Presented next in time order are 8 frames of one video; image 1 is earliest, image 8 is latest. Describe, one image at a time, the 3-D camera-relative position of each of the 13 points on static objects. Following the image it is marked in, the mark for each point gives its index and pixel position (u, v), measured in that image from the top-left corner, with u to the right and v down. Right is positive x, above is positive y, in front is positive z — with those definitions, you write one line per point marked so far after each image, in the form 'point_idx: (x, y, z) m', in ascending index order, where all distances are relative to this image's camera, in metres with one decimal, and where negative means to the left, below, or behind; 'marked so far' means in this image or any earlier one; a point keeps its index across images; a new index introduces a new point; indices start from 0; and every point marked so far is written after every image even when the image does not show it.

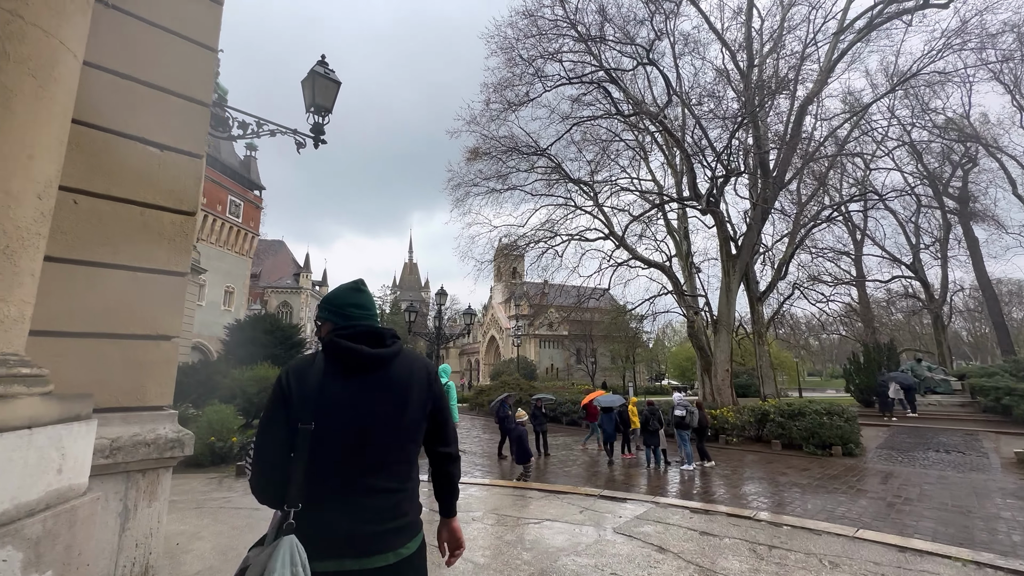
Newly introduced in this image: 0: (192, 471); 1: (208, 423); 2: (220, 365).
0: (-6.9, -4.0, +9.7) m
1: (-7.1, -3.1, +10.4) m
2: (-10.9, -2.9, +16.8) m
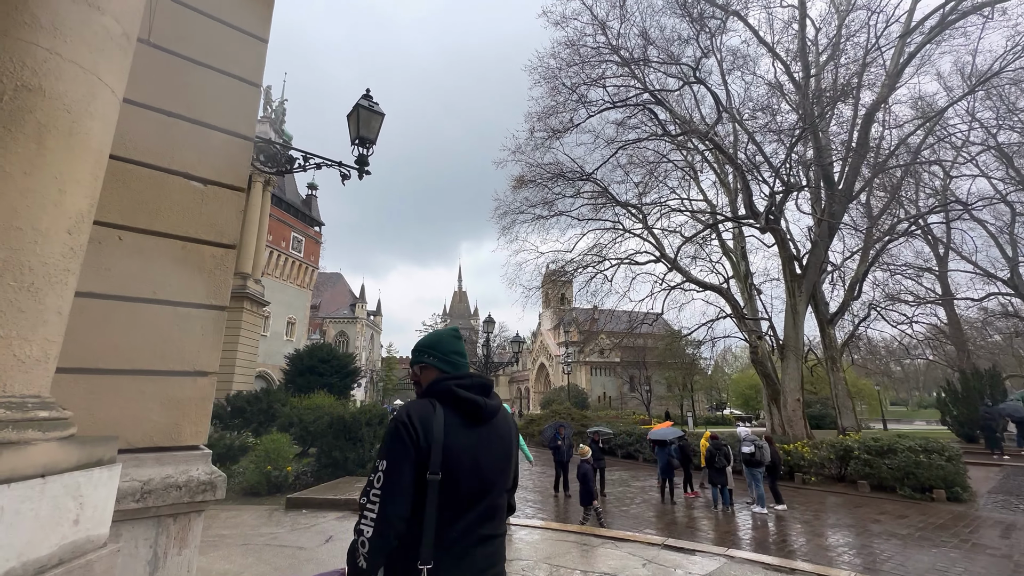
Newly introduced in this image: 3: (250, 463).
0: (-5.8, -4.7, +9.9) m
1: (-5.9, -3.9, +10.7) m
2: (-9.0, -4.1, +17.4) m
3: (-6.3, -4.2, +10.7) m
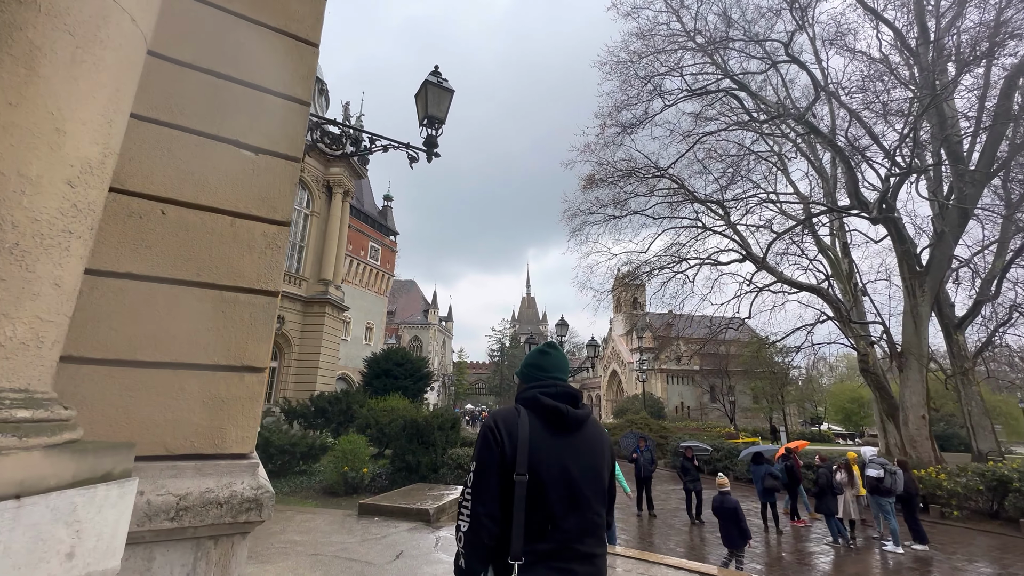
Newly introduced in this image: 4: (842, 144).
0: (-4.1, -4.8, +10.1) m
1: (-4.1, -4.0, +10.8) m
2: (-6.1, -4.3, +18.0) m
3: (-4.5, -4.3, +10.9) m
4: (+12.6, +5.6, +17.3) m
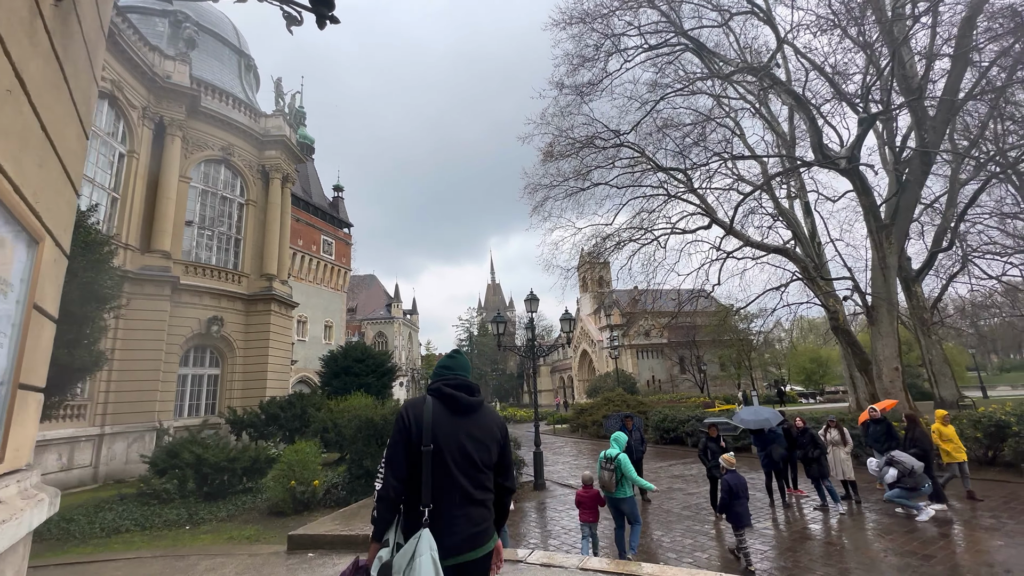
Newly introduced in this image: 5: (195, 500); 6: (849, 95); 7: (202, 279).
0: (-4.6, -4.5, +8.6) m
1: (-4.6, -3.7, +9.3) m
2: (-7.2, -3.9, +16.3) m
3: (-5.0, -4.0, +9.4) m
4: (+10.8, +7.2, +16.8) m
5: (-7.3, -4.8, +10.2) m
6: (+12.1, +6.9, +16.1) m
7: (-12.8, +0.4, +18.4) m
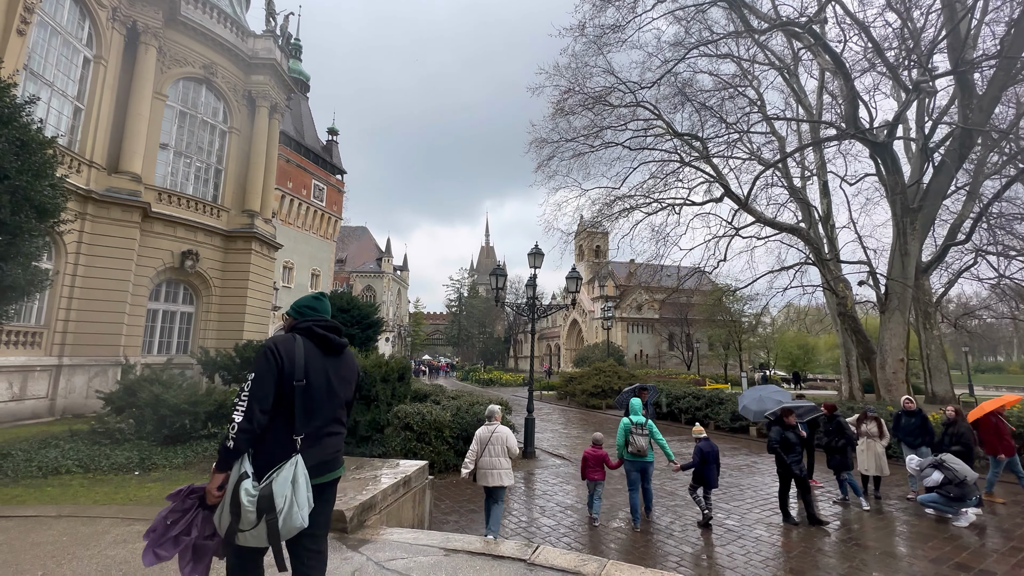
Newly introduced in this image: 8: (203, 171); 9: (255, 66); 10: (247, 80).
0: (-4.8, -3.2, +7.7) m
1: (-4.8, -2.3, +8.4) m
2: (-7.5, -1.9, +15.3) m
3: (-5.2, -2.6, +8.5) m
4: (+11.3, +7.8, +15.4) m
5: (-7.5, -3.2, +9.3) m
6: (+12.6, +7.4, +14.8) m
7: (-12.7, +3.0, +17.0) m
8: (-12.7, +4.8, +18.4) m
9: (-11.3, +9.8, +19.7) m
10: (-11.7, +9.2, +19.8) m
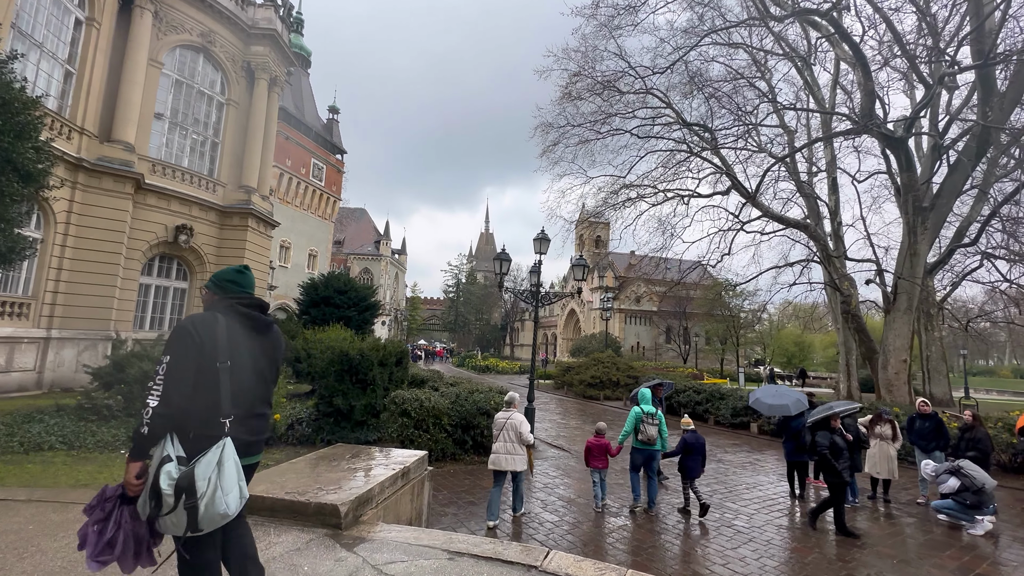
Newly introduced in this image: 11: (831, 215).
0: (-4.8, -2.8, +7.5) m
1: (-4.8, -1.9, +8.1) m
2: (-7.5, -1.2, +15.0) m
3: (-5.2, -2.2, +8.2) m
4: (+11.6, +7.8, +14.9) m
5: (-7.6, -2.7, +9.1) m
6: (+12.9, +7.4, +14.4) m
7: (-12.6, +3.9, +16.5) m
8: (-12.5, +5.8, +17.9) m
9: (-11.0, +10.7, +19.1) m
10: (-11.4, +10.2, +19.2) m
11: (+14.2, +3.3, +19.8) m
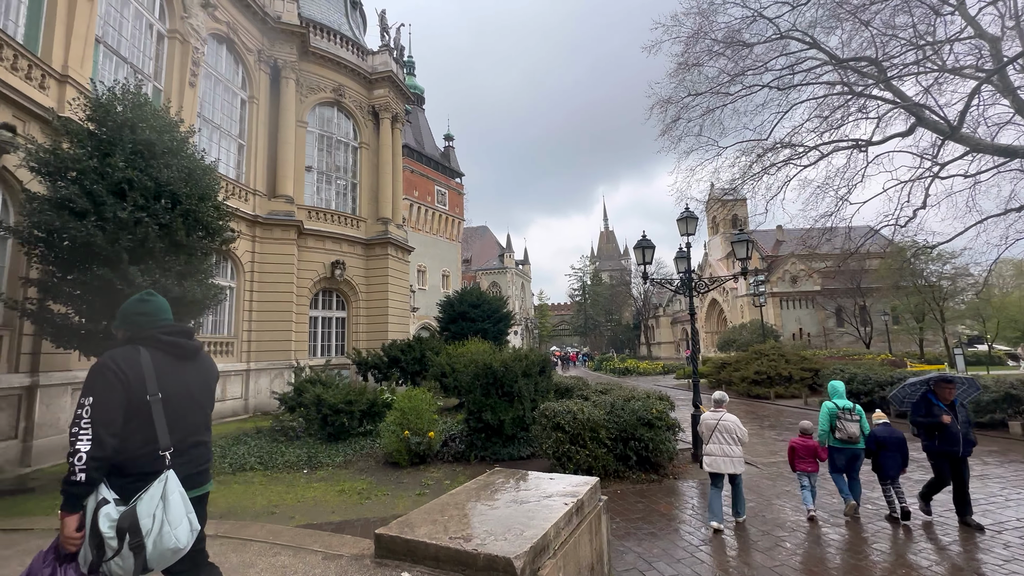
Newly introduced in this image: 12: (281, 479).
0: (-2.1, -3.2, +7.6) m
1: (-2.0, -2.3, +8.3) m
2: (-2.8, -1.8, +15.6) m
3: (-2.3, -2.6, +8.5) m
4: (+14.4, +9.3, +10.6) m
5: (-4.3, -3.4, +9.9) m
6: (+15.5, +9.1, +9.7) m
7: (-7.8, +2.7, +18.6) m
8: (-7.6, +4.5, +20.0) m
9: (-6.4, +9.6, +20.8) m
10: (-6.7, +9.0, +21.0) m
11: (+18.7, +5.1, +14.5) m
12: (-3.9, -3.2, +7.5) m
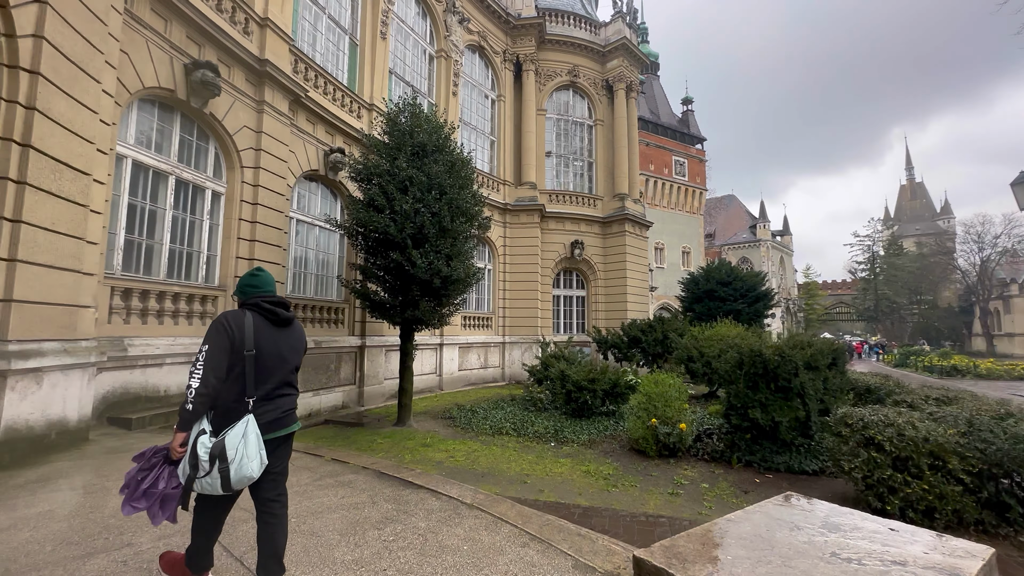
0: (+1.9, -2.7, +7.0) m
1: (+2.3, -1.8, +7.5) m
2: (+5.2, -1.0, +14.3) m
3: (+2.1, -2.1, +7.9) m
4: (+17.4, +10.0, +1.0) m
5: (+1.2, -2.9, +10.2) m
6: (+18.0, +9.7, -0.3) m
7: (+2.2, +3.5, +19.2) m
8: (+3.0, +5.4, +20.2) m
9: (+4.4, +10.6, +20.2) m
10: (+4.2, +10.0, +20.5) m
11: (+23.2, +6.0, +2.4) m
12: (+0.3, -2.8, +7.8) m
